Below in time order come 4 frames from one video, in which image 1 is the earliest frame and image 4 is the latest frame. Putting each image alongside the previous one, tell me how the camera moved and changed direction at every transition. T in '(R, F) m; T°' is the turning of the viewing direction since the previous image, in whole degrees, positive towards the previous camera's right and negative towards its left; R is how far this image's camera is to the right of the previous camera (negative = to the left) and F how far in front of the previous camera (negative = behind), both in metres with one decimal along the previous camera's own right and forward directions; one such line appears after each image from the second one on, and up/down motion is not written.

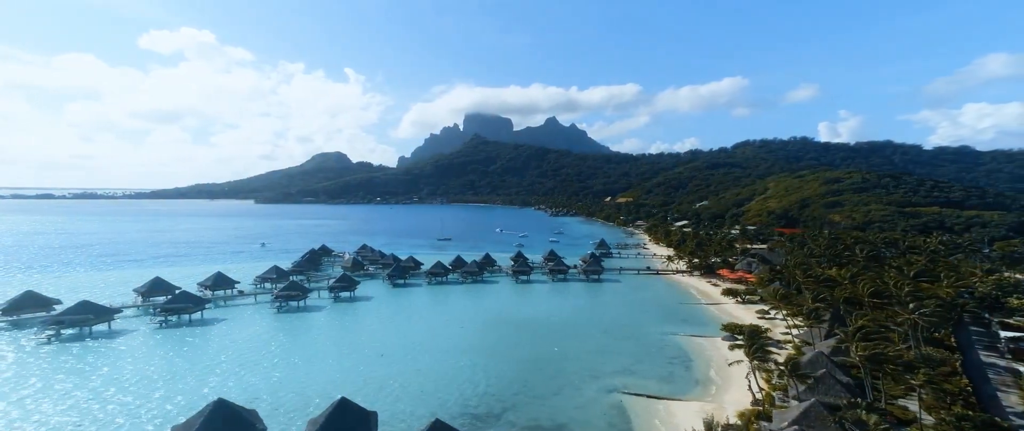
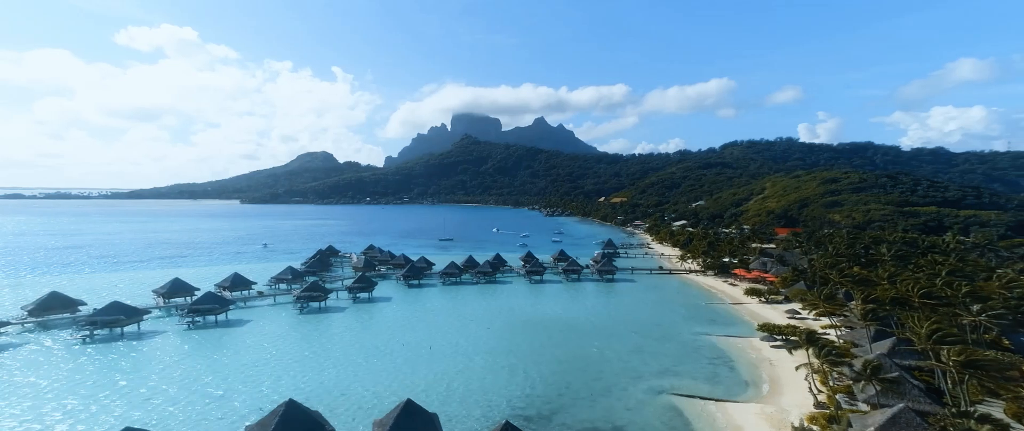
(-1.5, +0.1) m; 0°
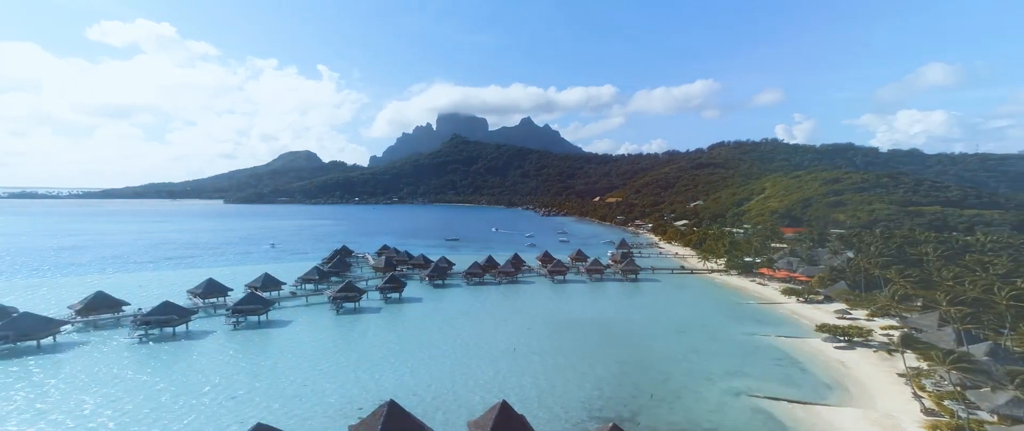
(-2.2, +0.2) m; -1°
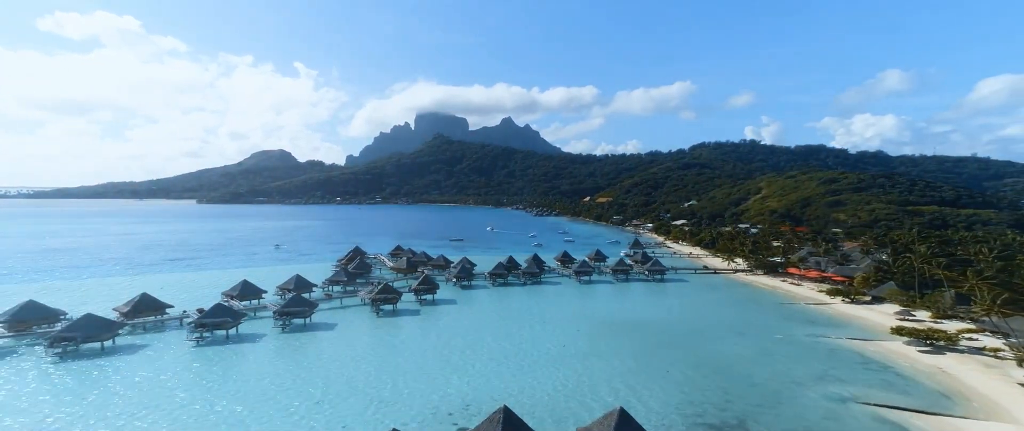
(-2.8, +0.6) m; 0°
